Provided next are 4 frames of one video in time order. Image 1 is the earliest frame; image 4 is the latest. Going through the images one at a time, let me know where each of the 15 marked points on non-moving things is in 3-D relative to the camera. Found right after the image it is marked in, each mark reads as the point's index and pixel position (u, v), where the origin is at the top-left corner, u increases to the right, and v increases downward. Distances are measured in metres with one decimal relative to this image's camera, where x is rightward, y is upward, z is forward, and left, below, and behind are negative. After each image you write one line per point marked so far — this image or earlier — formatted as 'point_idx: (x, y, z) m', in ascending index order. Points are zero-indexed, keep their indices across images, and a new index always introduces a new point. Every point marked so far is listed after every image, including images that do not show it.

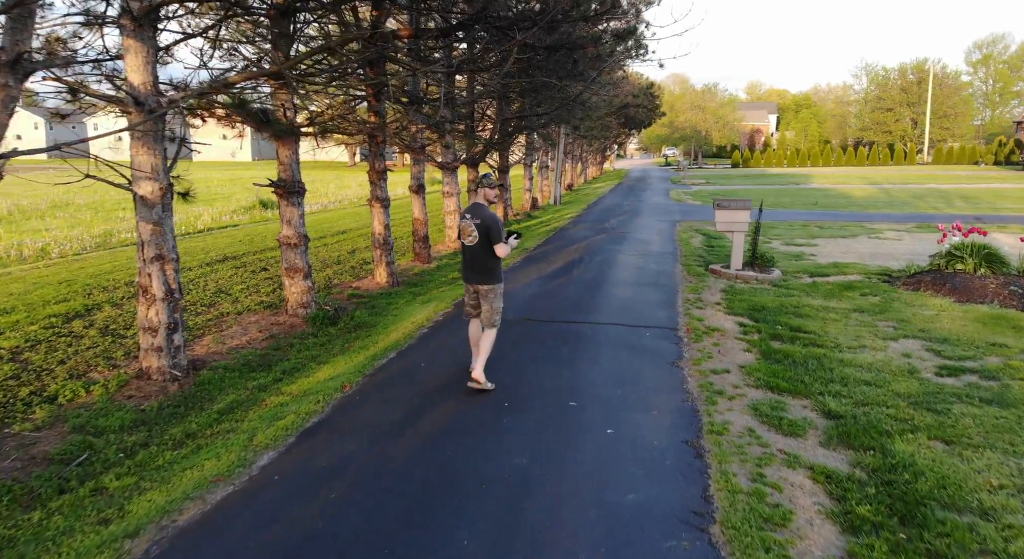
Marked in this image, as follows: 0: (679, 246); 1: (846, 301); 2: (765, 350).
0: (+3.2, +0.6, +12.9) m
1: (+4.1, -0.3, +8.5) m
2: (+2.3, -0.6, +6.3) m
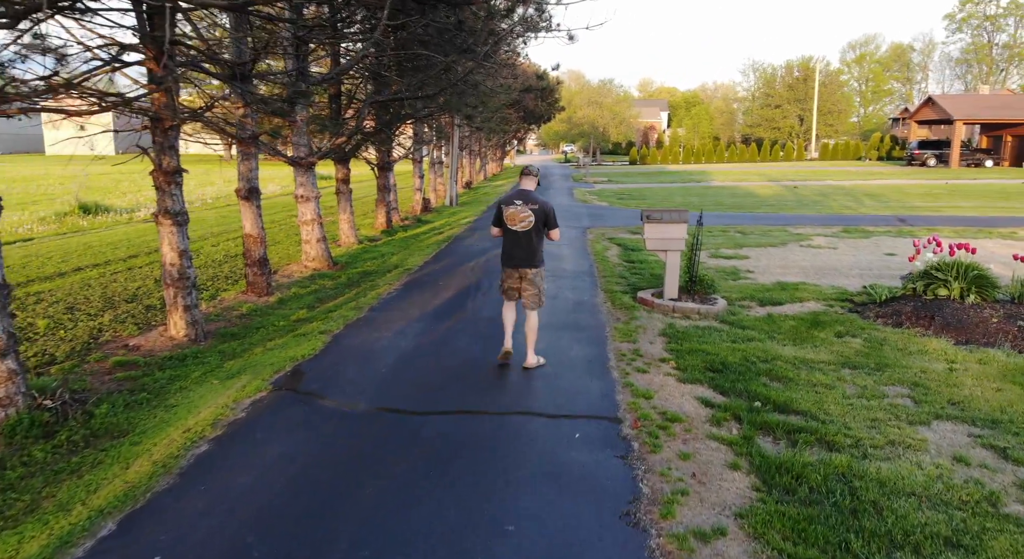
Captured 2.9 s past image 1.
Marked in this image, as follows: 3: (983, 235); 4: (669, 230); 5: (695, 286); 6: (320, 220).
0: (+1.3, +0.3, +10.6) m
1: (+2.9, -0.6, +6.4) m
2: (+1.4, -1.1, +3.9) m
3: (+9.4, +0.9, +13.7) m
4: (+1.8, +0.6, +7.8) m
5: (+2.2, -0.1, +8.1) m
6: (-2.8, +0.9, +10.1) m
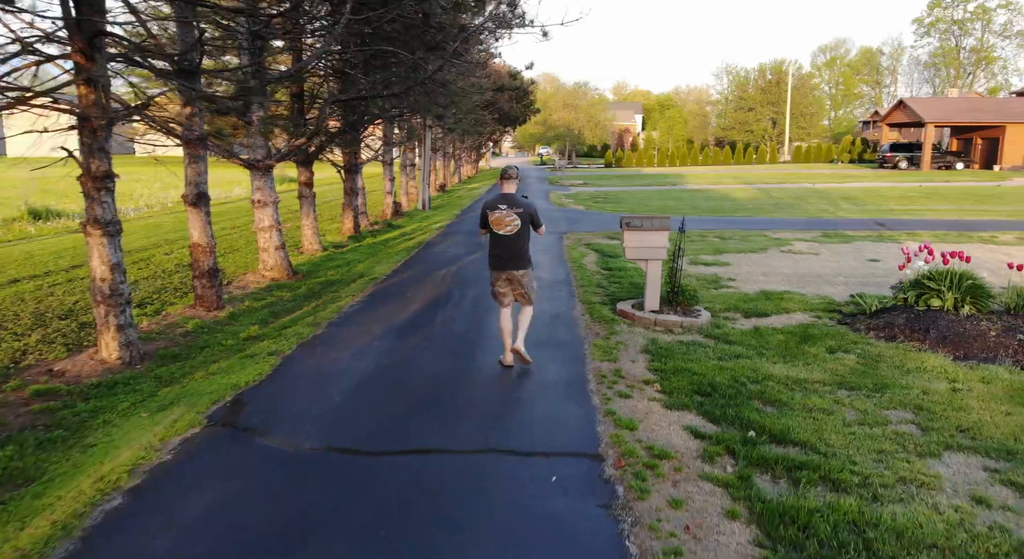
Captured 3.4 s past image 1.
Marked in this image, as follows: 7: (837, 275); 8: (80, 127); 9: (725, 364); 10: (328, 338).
0: (+0.9, +0.1, +10.1) m
1: (+2.6, -0.7, +5.9) m
2: (+1.3, -1.2, +3.4) m
3: (+8.9, +0.8, +13.5) m
4: (+1.5, +0.5, +7.3) m
5: (+1.9, -0.2, +7.7) m
6: (-3.2, +0.7, +9.5) m
7: (+4.8, +0.1, +10.1) m
8: (-3.5, +1.2, +5.5) m
9: (+1.8, -0.7, +5.9) m
10: (-1.8, -0.6, +6.3) m
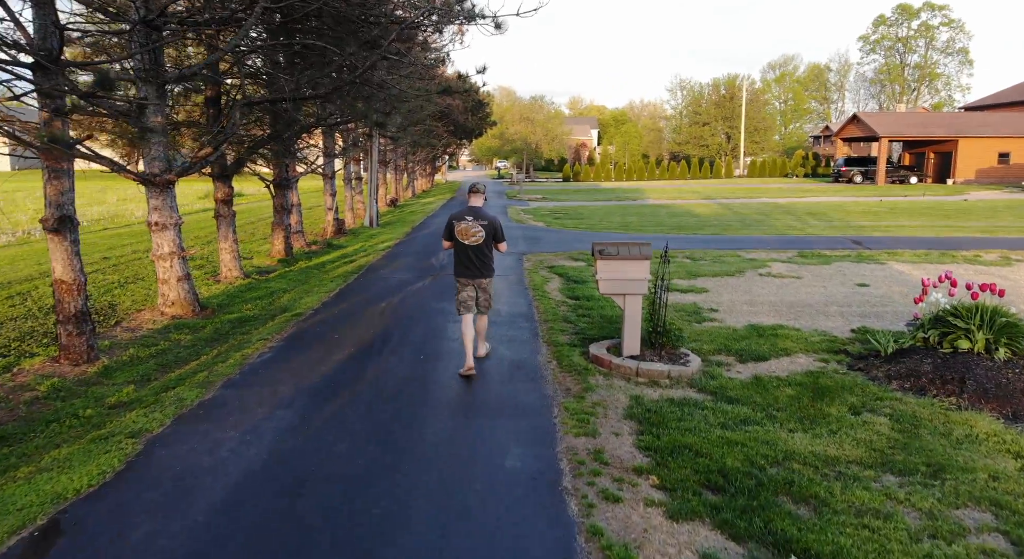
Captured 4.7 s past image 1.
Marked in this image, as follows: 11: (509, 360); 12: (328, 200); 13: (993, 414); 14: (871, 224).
0: (+0.3, -0.3, +8.8) m
1: (+2.3, -1.0, +4.7) m
2: (+1.1, -1.5, +2.1) m
3: (+8.0, +0.4, +12.6) m
4: (+1.0, +0.1, +6.0) m
5: (+1.4, -0.5, +6.4) m
6: (-3.8, +0.3, +8.0) m
7: (+4.2, -0.3, +9.0) m
8: (-3.8, +0.9, +4.0) m
9: (+1.5, -1.1, +4.6) m
10: (-2.1, -0.9, +4.8) m
11: (-0.1, -0.7, +6.1) m
12: (-4.4, +1.9, +16.4) m
13: (+3.6, -1.0, +5.0) m
14: (+10.0, +1.5, +18.9) m
